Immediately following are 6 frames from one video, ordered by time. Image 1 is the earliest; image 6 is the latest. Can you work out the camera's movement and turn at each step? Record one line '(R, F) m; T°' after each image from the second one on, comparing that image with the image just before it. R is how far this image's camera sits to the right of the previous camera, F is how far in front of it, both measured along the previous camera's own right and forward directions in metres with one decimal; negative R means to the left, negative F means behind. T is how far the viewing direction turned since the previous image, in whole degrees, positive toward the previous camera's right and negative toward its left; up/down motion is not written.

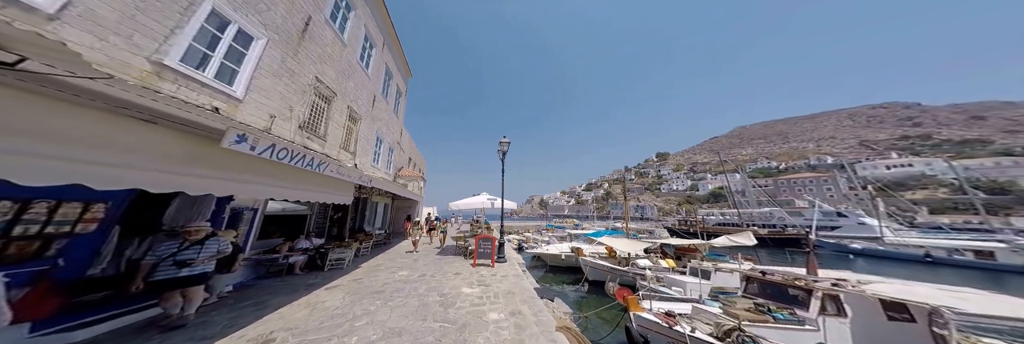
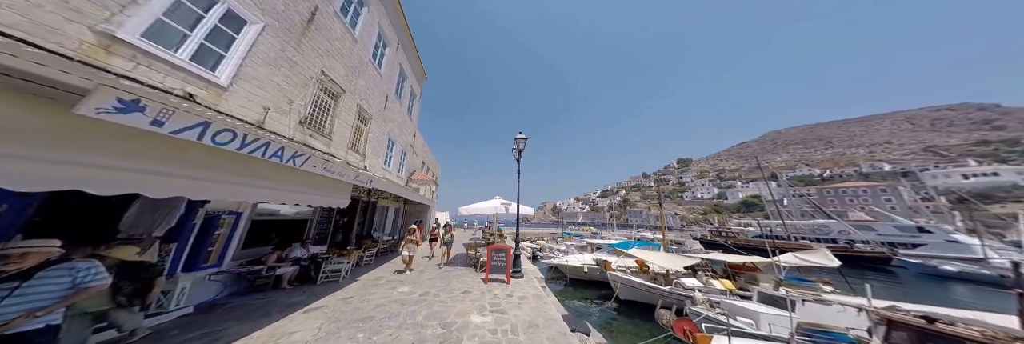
(-0.1, +0.9) m; -4°
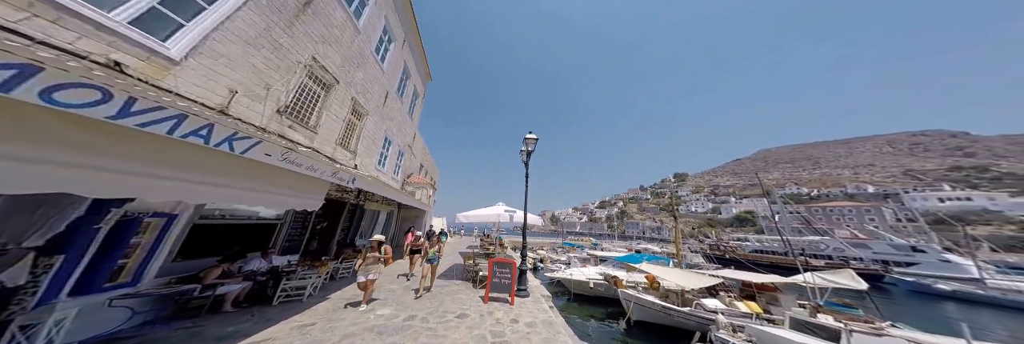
(-0.2, +0.7) m; 0°
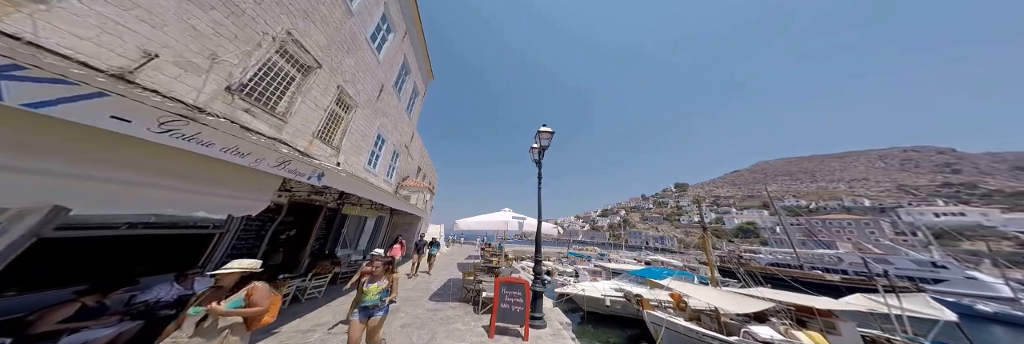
(-0.3, +1.1) m; 0°
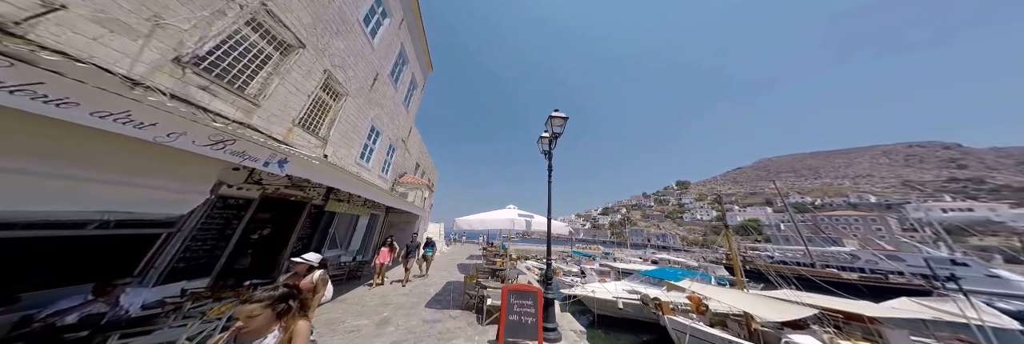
(-0.1, +0.7) m; 0°
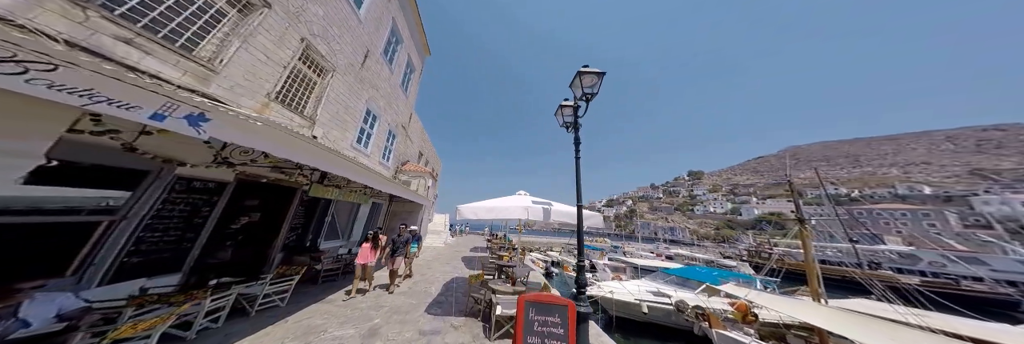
(0.0, +1.1) m; -4°
